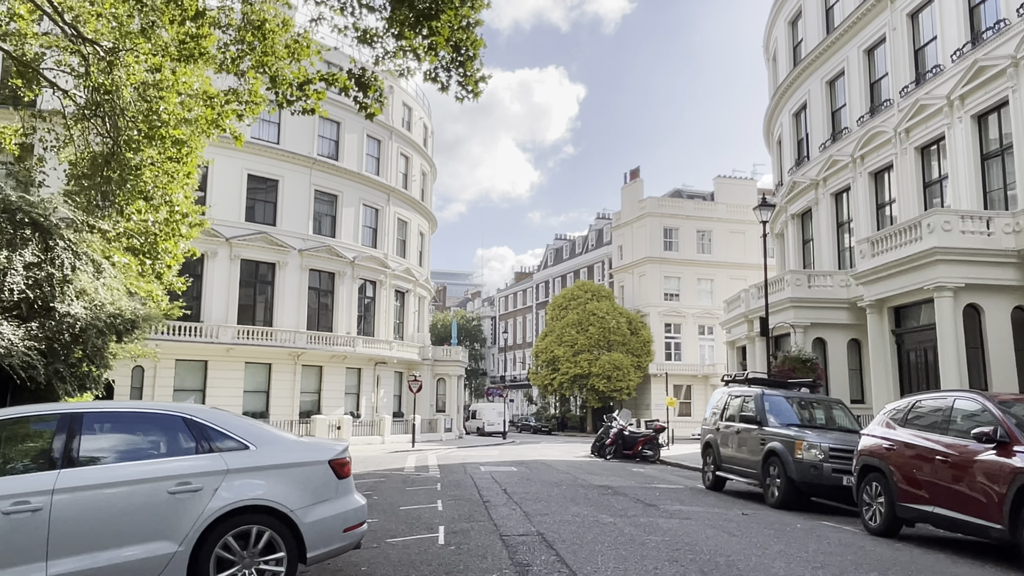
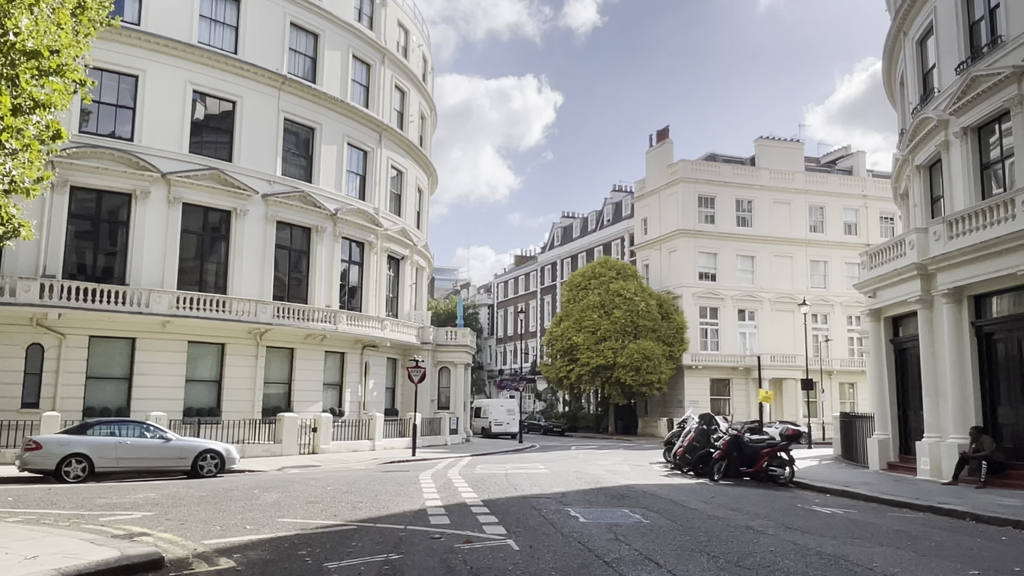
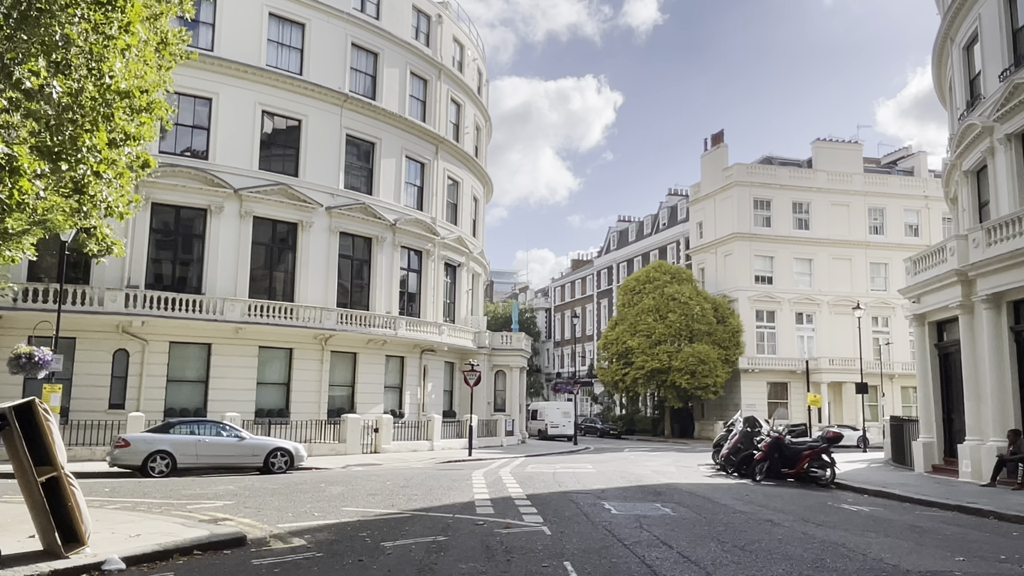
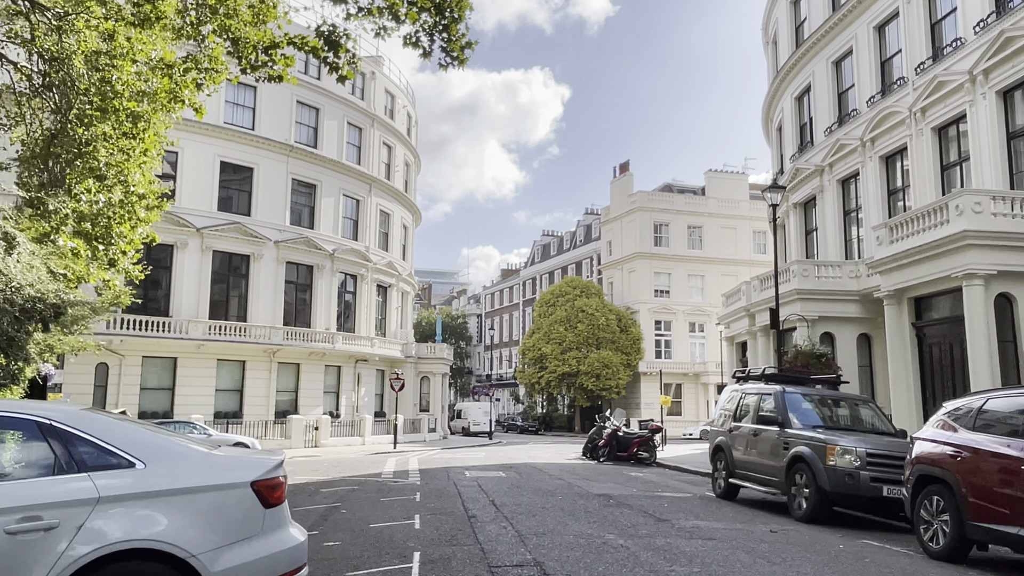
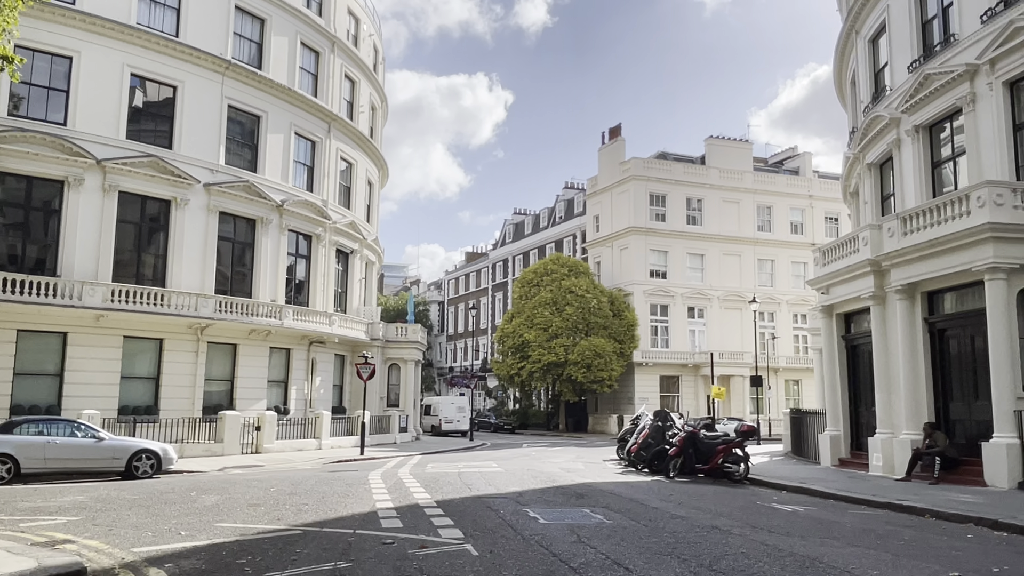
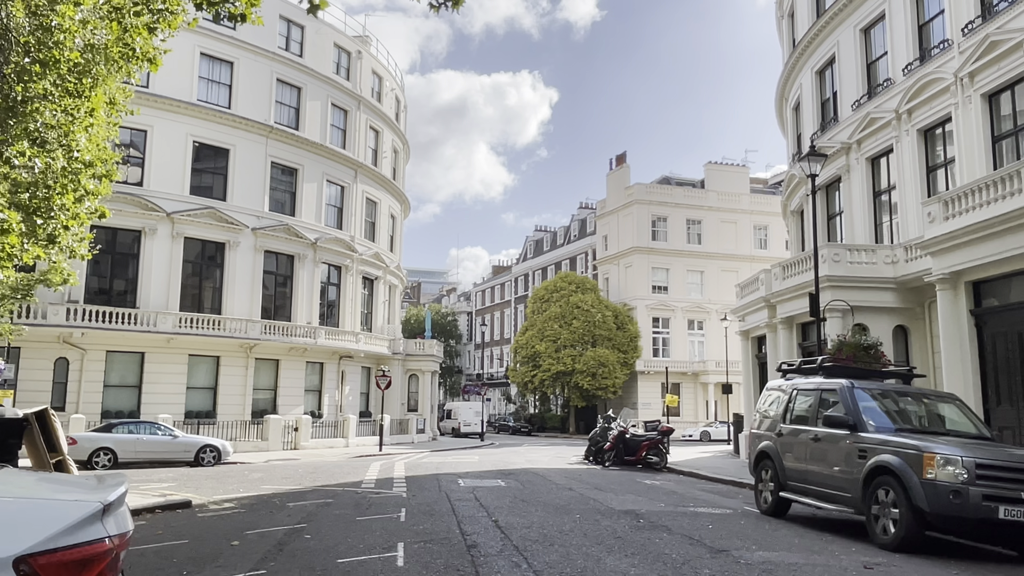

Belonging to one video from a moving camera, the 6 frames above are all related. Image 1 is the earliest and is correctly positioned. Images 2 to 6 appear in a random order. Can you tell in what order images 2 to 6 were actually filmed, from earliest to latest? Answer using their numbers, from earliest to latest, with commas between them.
4, 6, 3, 2, 5
